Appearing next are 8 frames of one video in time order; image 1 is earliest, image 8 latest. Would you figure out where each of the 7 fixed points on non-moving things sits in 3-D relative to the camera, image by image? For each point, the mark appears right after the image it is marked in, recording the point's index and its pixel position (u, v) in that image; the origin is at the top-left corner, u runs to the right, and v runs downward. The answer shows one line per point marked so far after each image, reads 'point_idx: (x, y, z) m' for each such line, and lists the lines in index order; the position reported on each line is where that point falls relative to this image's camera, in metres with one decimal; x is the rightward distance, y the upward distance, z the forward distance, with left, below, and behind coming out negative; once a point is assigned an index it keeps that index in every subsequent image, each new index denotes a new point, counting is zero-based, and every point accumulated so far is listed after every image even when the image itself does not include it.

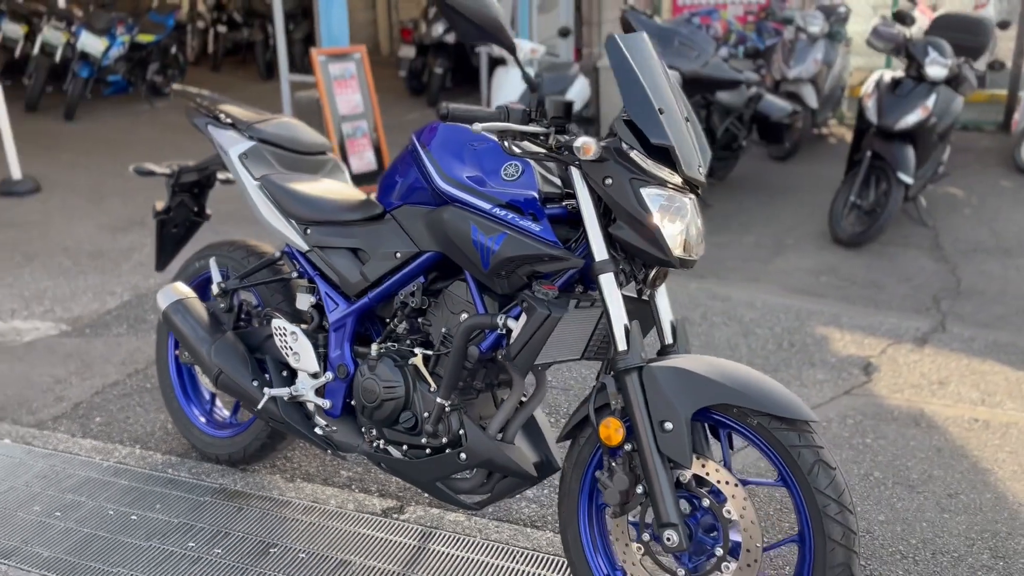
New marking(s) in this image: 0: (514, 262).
0: (0.0, +0.1, +2.3) m
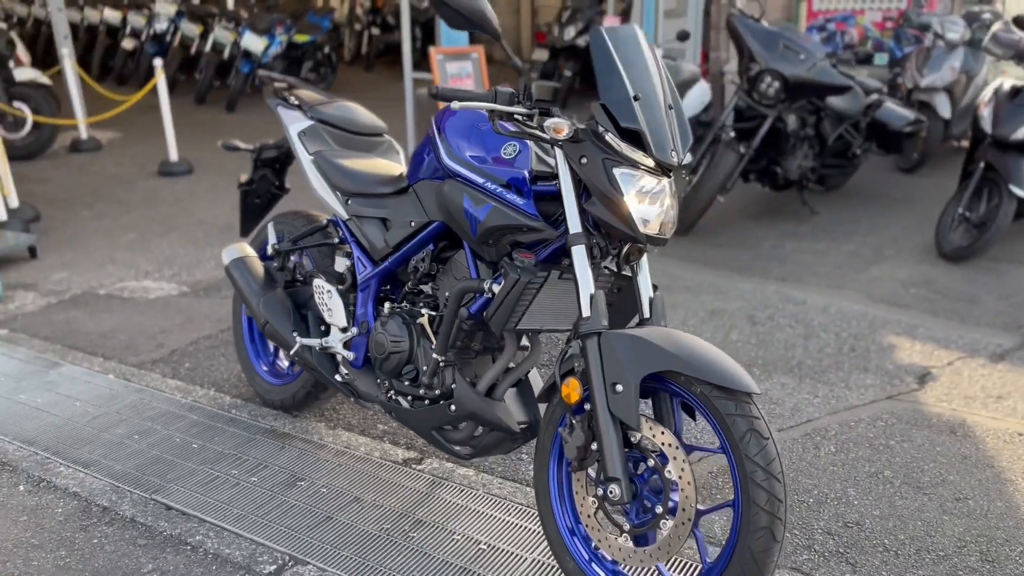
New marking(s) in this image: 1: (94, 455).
0: (-0.1, +0.2, +2.6) m
1: (-1.6, -0.7, +3.4) m
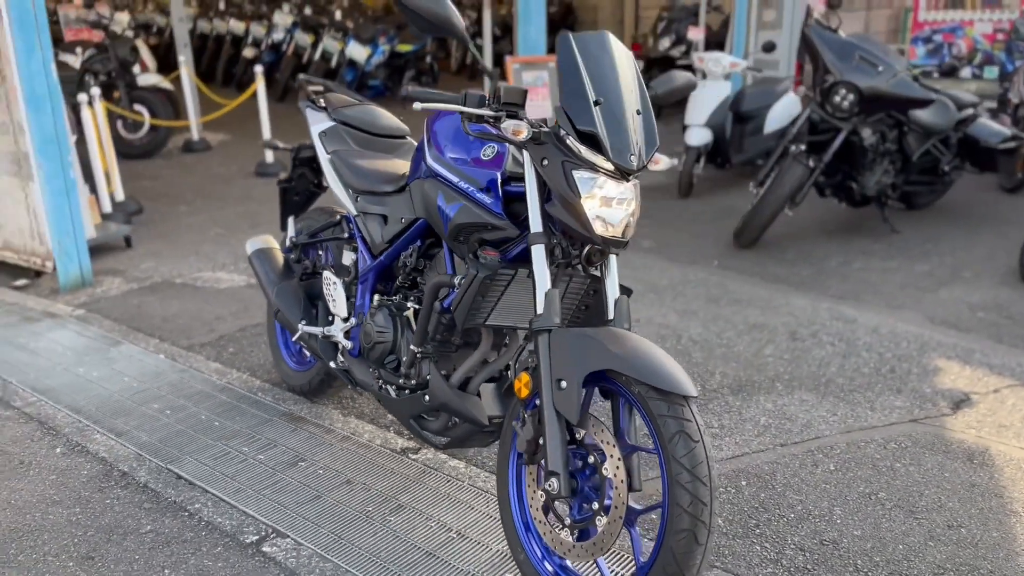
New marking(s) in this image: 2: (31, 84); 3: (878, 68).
0: (-0.1, +0.2, +2.7) m
1: (-1.6, -0.6, +3.7) m
2: (-3.0, +1.3, +5.5) m
3: (+2.7, +1.6, +6.4) m
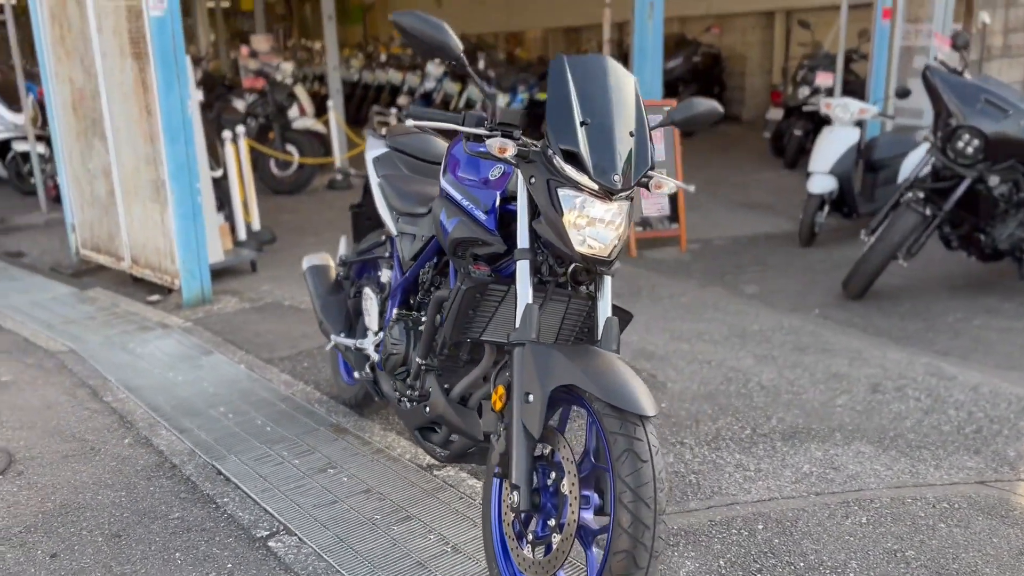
0: (-0.2, +0.1, +2.7) m
1: (-1.5, -0.6, +4.0) m
2: (-2.4, +1.2, +6.1) m
3: (+3.4, +1.2, +6.0) m
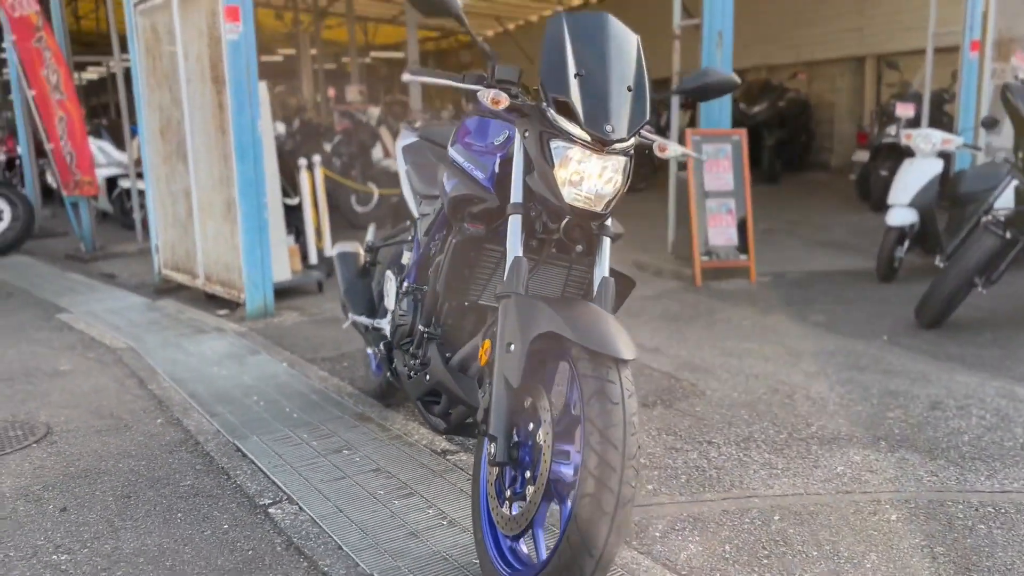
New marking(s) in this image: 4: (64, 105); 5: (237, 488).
0: (-0.2, +0.3, +2.7) m
1: (-1.3, -0.6, +4.1) m
2: (-2.0, +1.1, +6.4) m
3: (+3.7, +1.0, +5.6) m
4: (-4.4, +1.8, +8.8) m
5: (-1.0, -0.7, +3.2) m
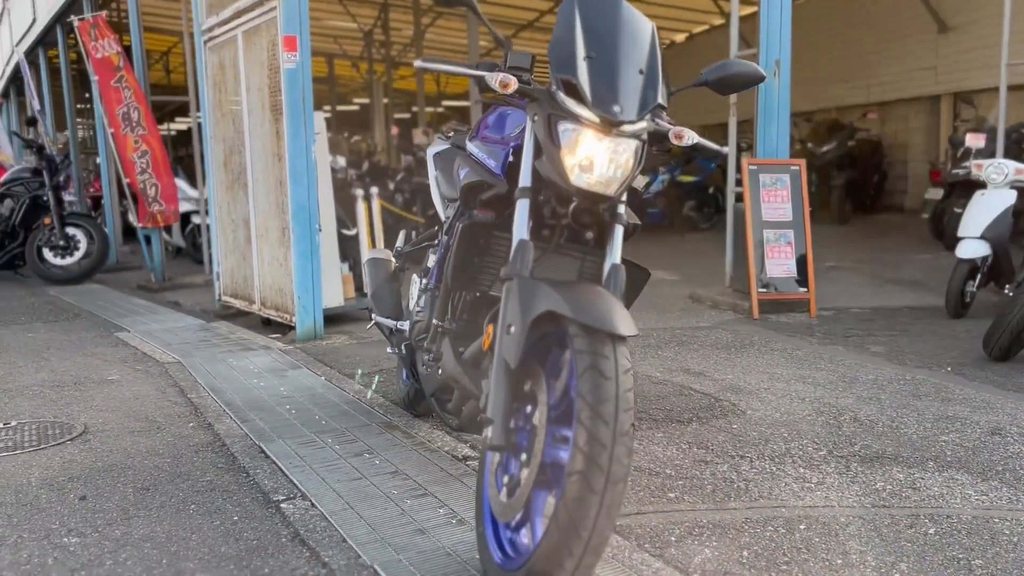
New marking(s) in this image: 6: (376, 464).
0: (-0.1, +0.3, +2.7) m
1: (-1.2, -0.6, +4.1) m
2: (-1.6, +0.9, +6.5) m
3: (+4.0, +0.8, +5.3) m
4: (-3.8, +1.6, +9.2) m
5: (-0.9, -0.7, +3.2) m
6: (-0.5, -0.7, +3.4) m
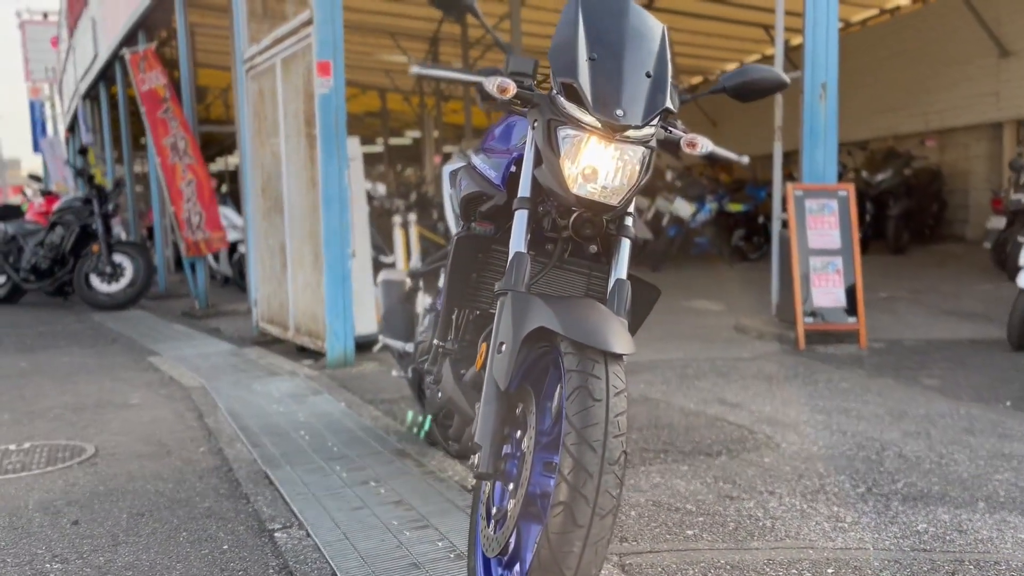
0: (-0.1, +0.2, +2.6) m
1: (-1.1, -0.7, +4.0) m
2: (-1.4, +0.8, +6.5) m
3: (+4.2, +0.7, +4.9) m
4: (-3.4, +1.3, +9.3) m
5: (-0.9, -0.8, +3.0) m
6: (-0.5, -0.8, +3.2) m
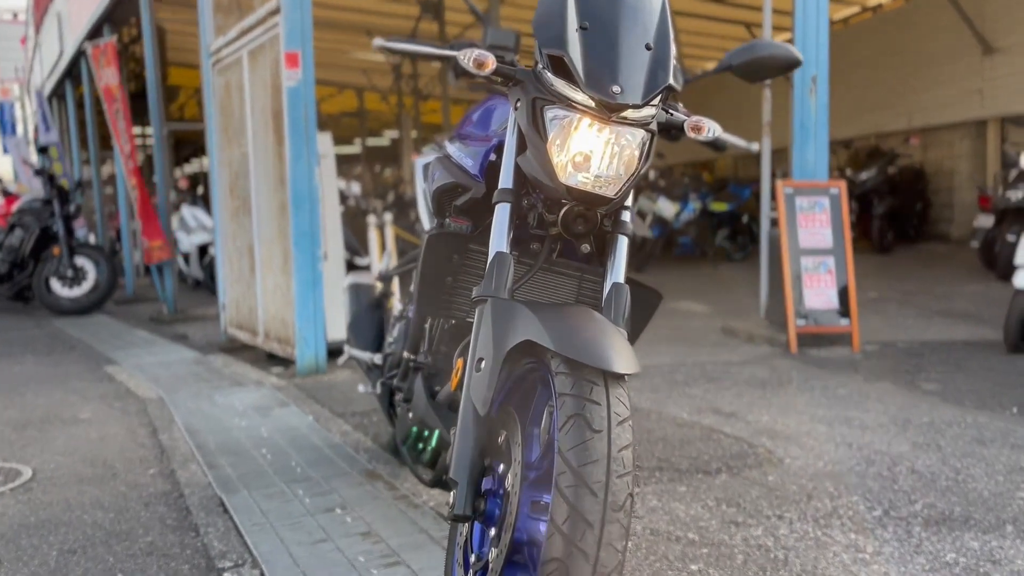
0: (-0.2, +0.2, +2.2) m
1: (-1.2, -0.7, +3.6) m
2: (-1.5, +0.7, +6.1) m
3: (+4.1, +0.7, +4.7) m
4: (-3.6, +1.2, +8.9) m
5: (-1.0, -0.8, +2.7) m
6: (-0.5, -0.8, +2.9) m
